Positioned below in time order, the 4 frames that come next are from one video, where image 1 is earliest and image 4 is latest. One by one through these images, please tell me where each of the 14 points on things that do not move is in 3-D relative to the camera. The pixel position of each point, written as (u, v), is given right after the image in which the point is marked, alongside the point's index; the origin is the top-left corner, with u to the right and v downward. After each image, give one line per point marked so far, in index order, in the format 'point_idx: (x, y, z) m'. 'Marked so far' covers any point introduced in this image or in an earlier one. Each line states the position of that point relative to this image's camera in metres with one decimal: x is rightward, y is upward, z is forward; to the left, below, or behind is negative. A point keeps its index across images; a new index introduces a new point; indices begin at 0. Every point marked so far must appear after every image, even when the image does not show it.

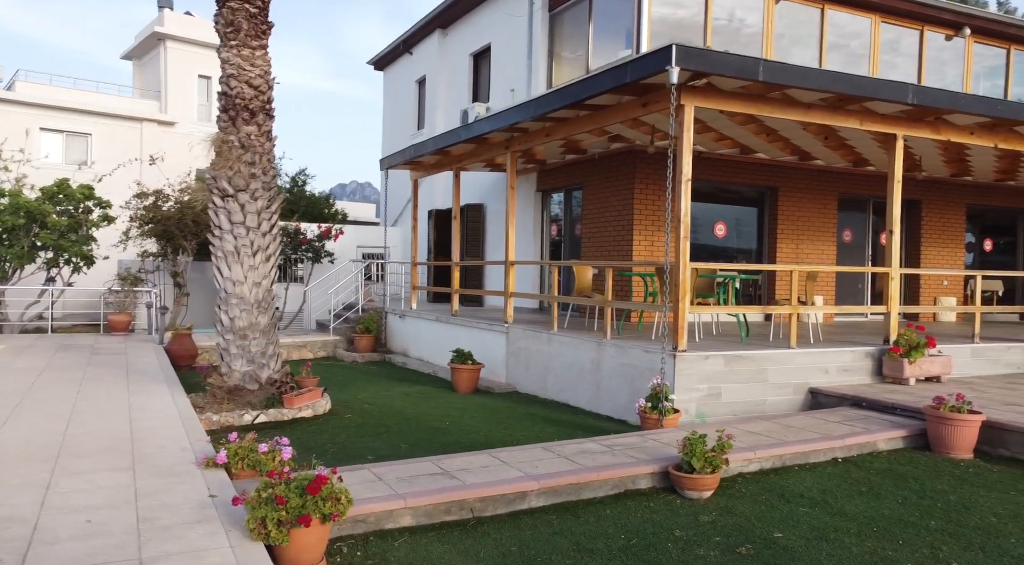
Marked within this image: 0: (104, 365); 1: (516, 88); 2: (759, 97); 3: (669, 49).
0: (-5.5, -1.1, +11.2) m
1: (+0.1, +3.6, +15.1) m
2: (+2.6, +1.9, +8.4) m
3: (+1.4, +2.0, +7.3) m
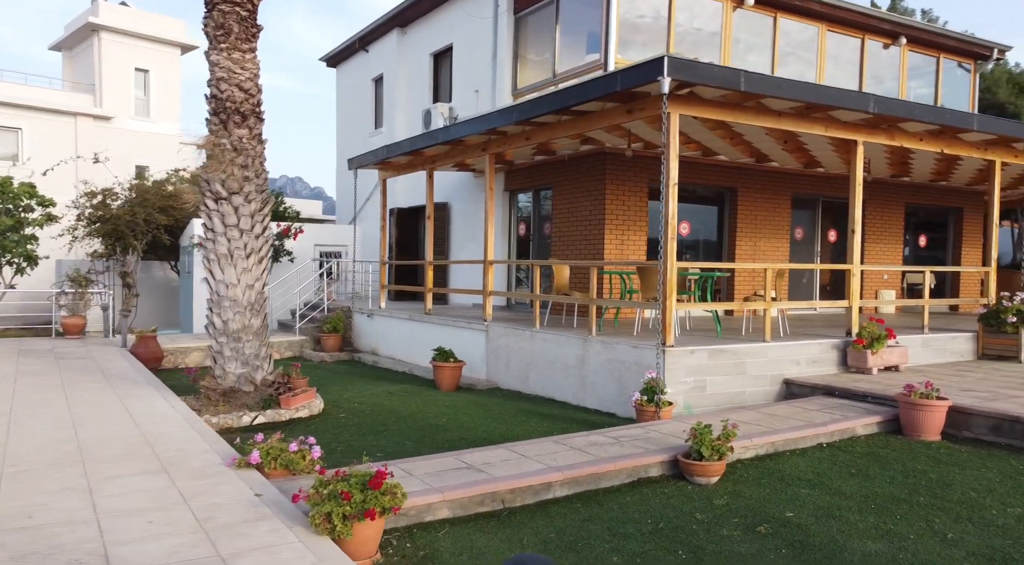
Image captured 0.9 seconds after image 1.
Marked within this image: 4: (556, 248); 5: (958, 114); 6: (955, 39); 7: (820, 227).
0: (-5.8, -1.1, +11.1) m
1: (-0.5, +3.6, +15.3) m
2: (+2.5, +1.9, +8.9) m
3: (+1.4, +2.1, +7.7) m
4: (+0.7, +0.6, +13.1) m
5: (+5.5, +2.1, +10.1) m
6: (+8.9, +4.8, +16.6) m
7: (+5.5, +1.0, +14.8) m
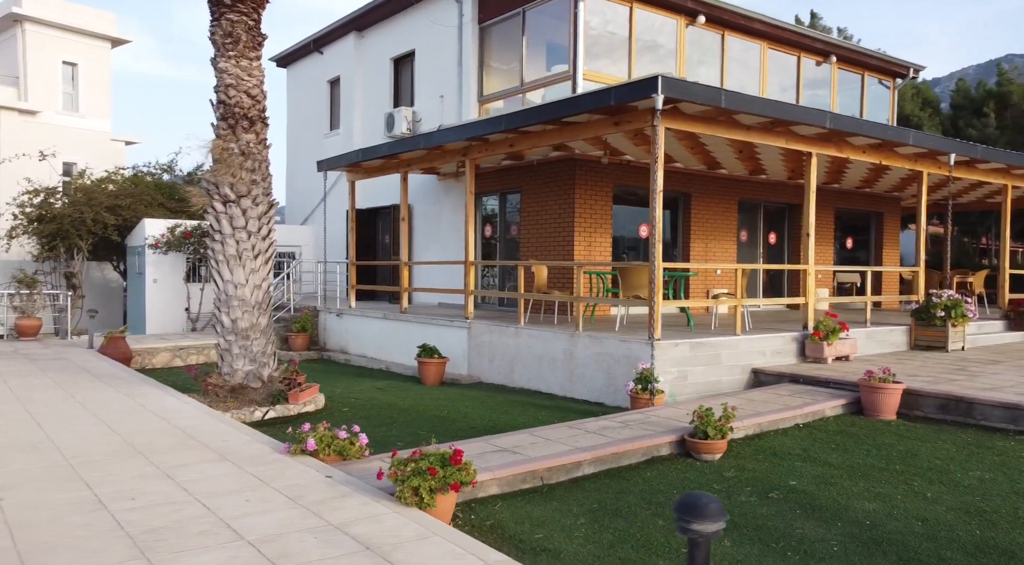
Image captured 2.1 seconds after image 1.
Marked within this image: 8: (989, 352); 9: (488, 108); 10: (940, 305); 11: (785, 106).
0: (-6.0, -1.2, +11.1) m
1: (-1.3, +3.6, +15.8) m
2: (+2.4, +1.9, +9.7) m
3: (+1.5, +2.1, +8.4) m
4: (+0.2, +0.6, +13.8) m
5: (+5.2, +2.1, +11.2) m
6: (+8.0, +4.9, +18.0) m
7: (+4.8, +1.0, +15.9) m
8: (+6.6, -1.0, +11.5) m
9: (-0.5, +3.2, +15.1) m
10: (+6.1, -0.3, +11.8) m
11: (+3.2, +2.0, +9.6) m
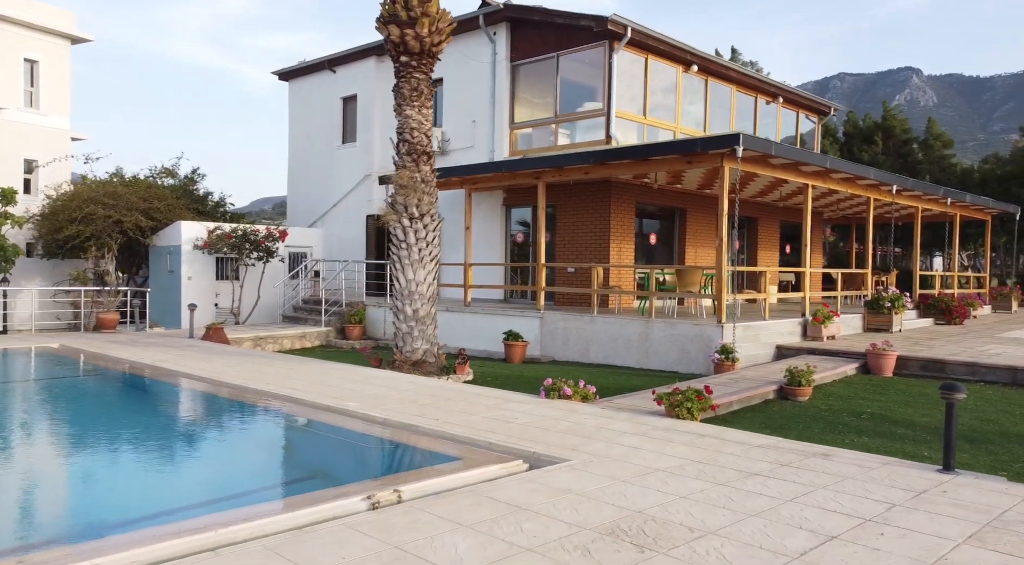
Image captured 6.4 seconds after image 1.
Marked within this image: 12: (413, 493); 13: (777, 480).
0: (-4.7, -1.1, +13.0) m
1: (-0.8, +3.6, +18.5) m
2: (+3.8, +1.9, +13.1) m
3: (+3.1, +2.1, +11.7) m
4: (+1.0, +0.6, +16.7) m
5: (+6.4, +2.1, +15.1) m
6: (+7.9, +4.9, +22.2) m
7: (+5.2, +1.0, +19.6) m
8: (+7.7, -1.0, +15.6) m
9: (+0.1, +3.2, +17.9) m
10: (+7.1, -0.3, +15.8) m
11: (+4.6, +2.1, +13.1) m
12: (-0.6, -1.3, +5.1) m
13: (+1.8, -1.3, +5.6) m
